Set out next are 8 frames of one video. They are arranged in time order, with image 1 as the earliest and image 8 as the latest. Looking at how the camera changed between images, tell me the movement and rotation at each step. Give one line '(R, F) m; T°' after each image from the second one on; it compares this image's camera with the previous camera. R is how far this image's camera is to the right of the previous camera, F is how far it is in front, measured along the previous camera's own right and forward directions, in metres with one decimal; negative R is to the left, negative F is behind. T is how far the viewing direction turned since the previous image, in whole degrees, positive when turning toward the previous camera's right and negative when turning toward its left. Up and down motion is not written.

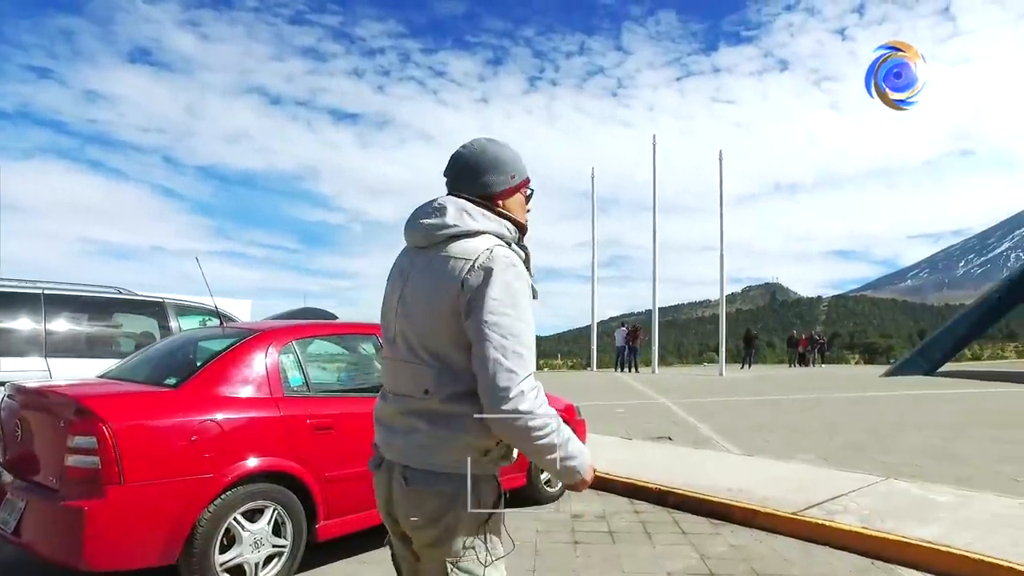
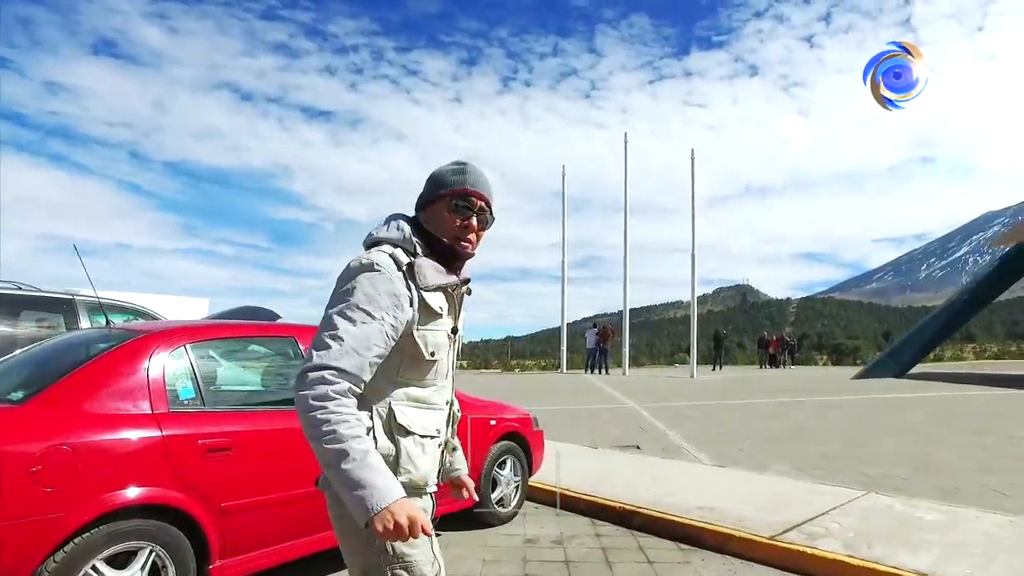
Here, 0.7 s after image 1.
(+0.2, +0.6) m; +2°
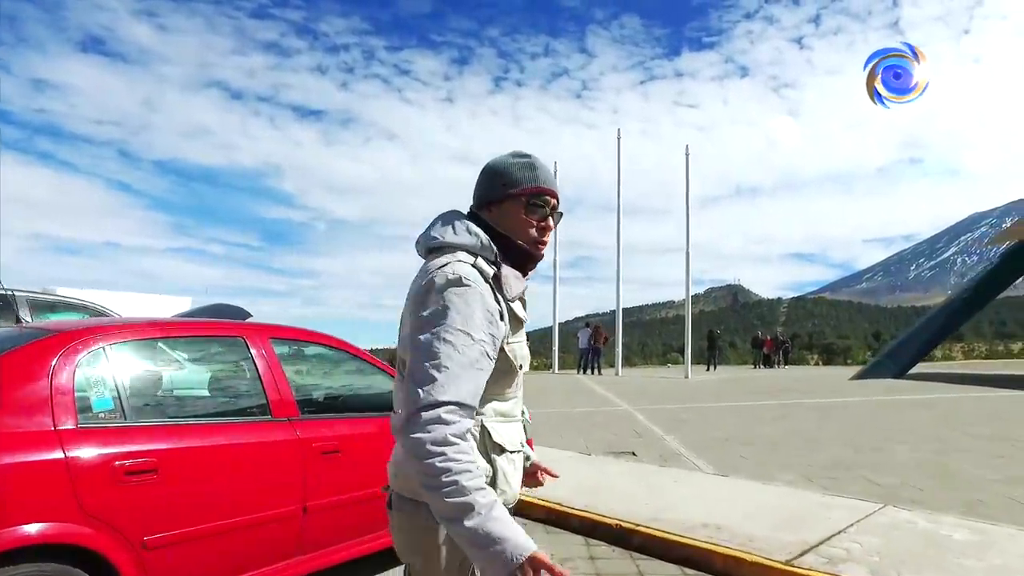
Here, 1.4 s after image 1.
(0.0, +0.6) m; +1°
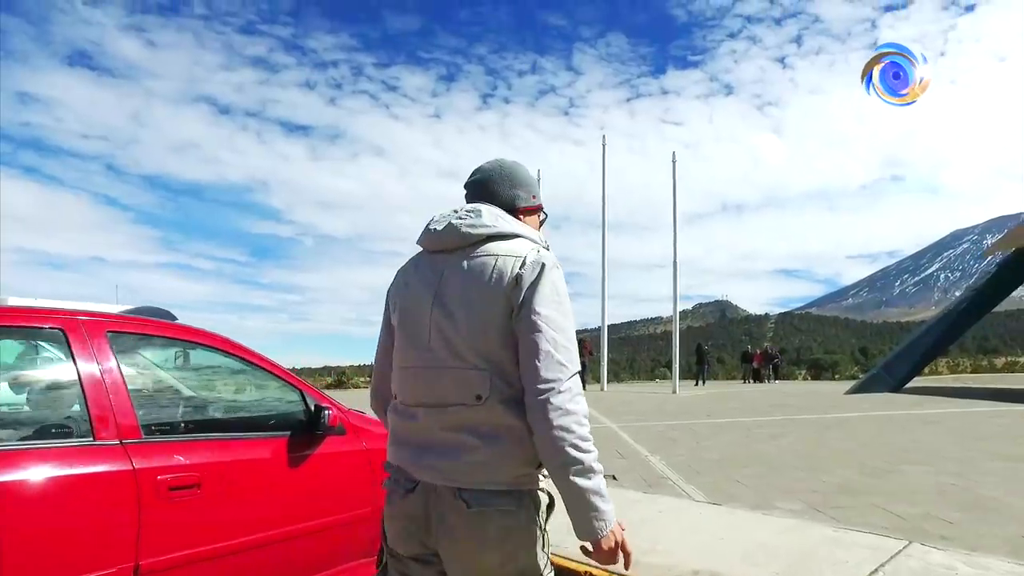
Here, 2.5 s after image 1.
(+0.2, +1.0) m; +1°
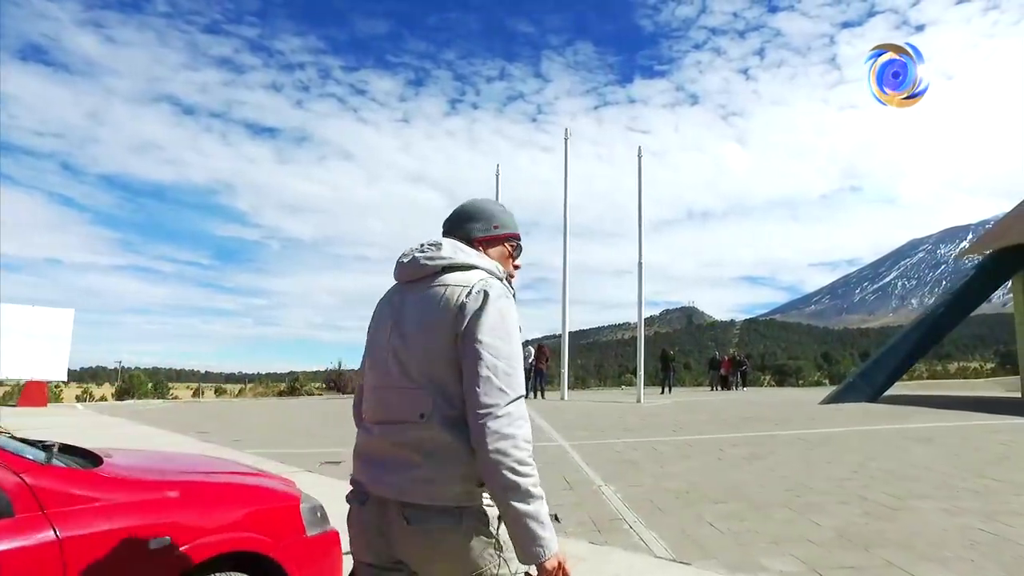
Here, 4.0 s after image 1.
(+0.4, +1.6) m; +2°
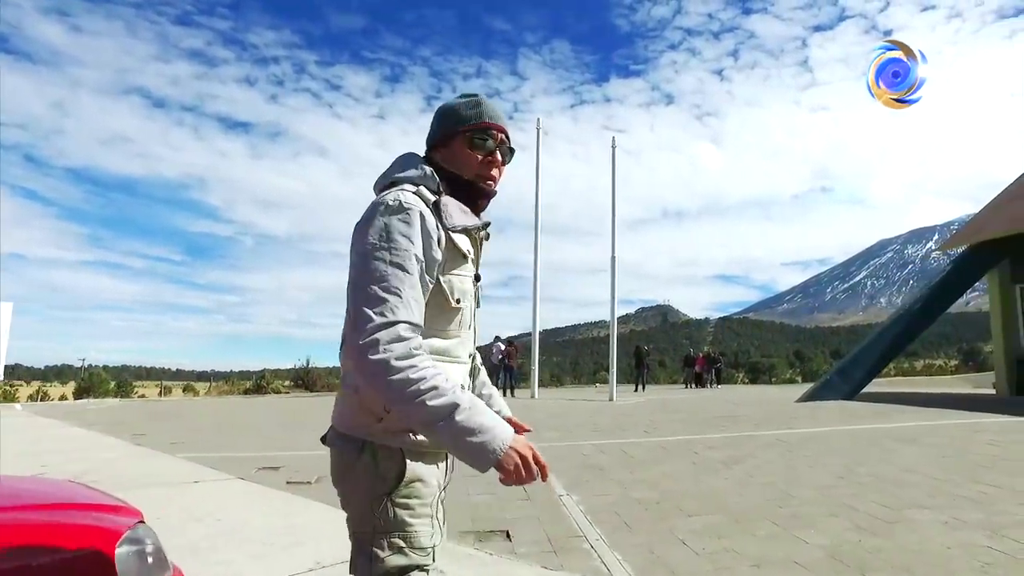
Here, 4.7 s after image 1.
(+0.2, +0.8) m; +2°
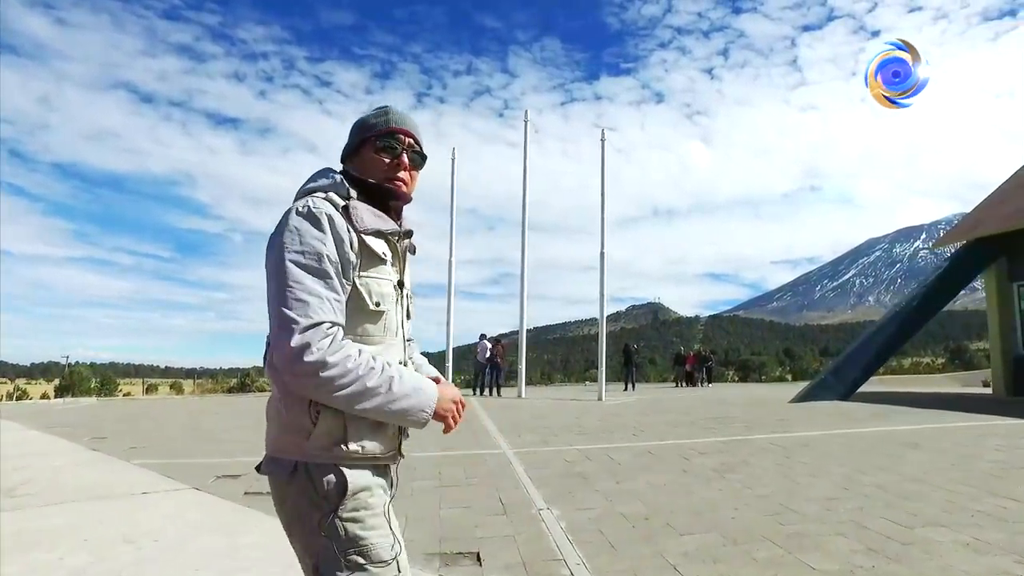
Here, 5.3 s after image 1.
(+0.1, +0.6) m; +1°
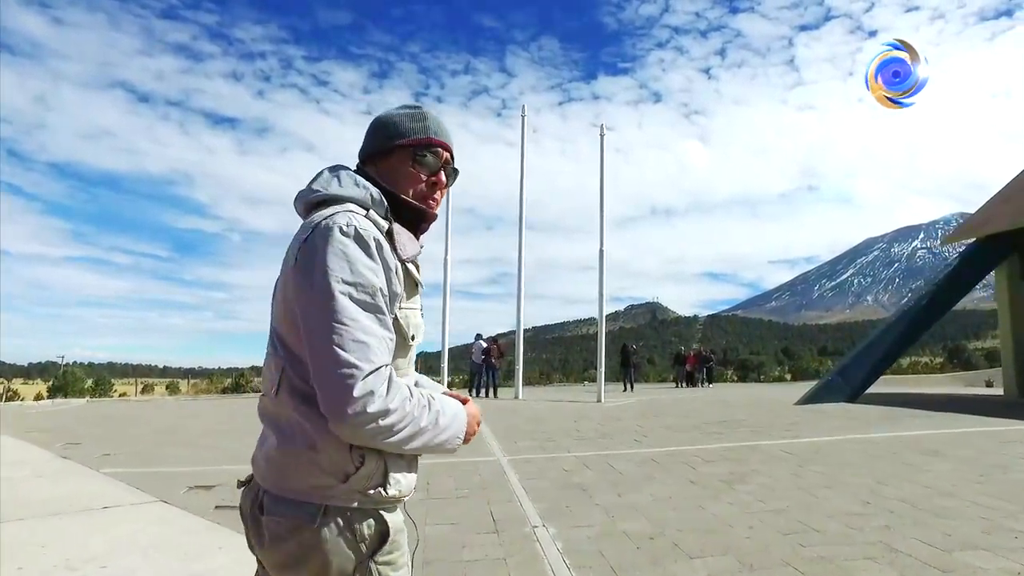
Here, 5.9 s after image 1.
(0.0, +0.5) m; 0°
